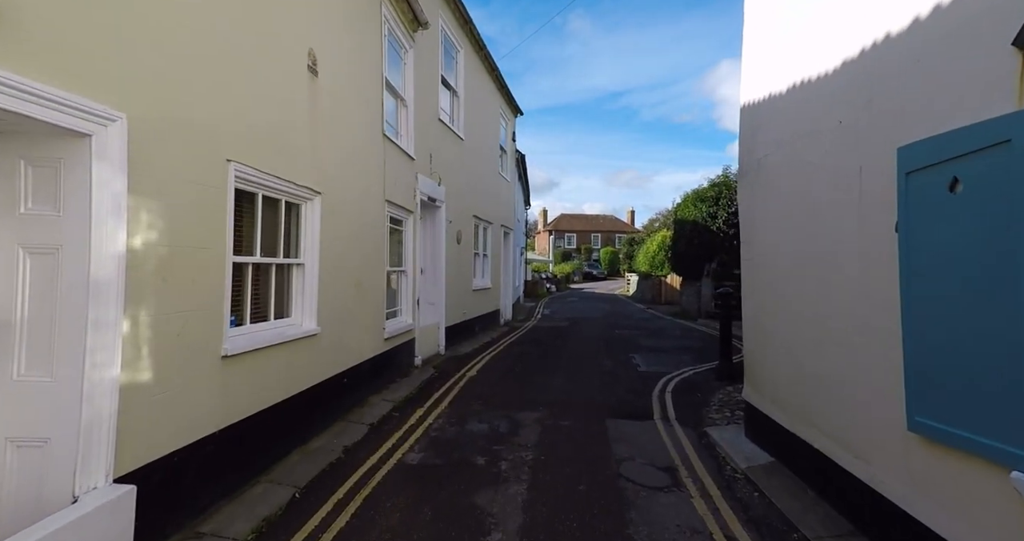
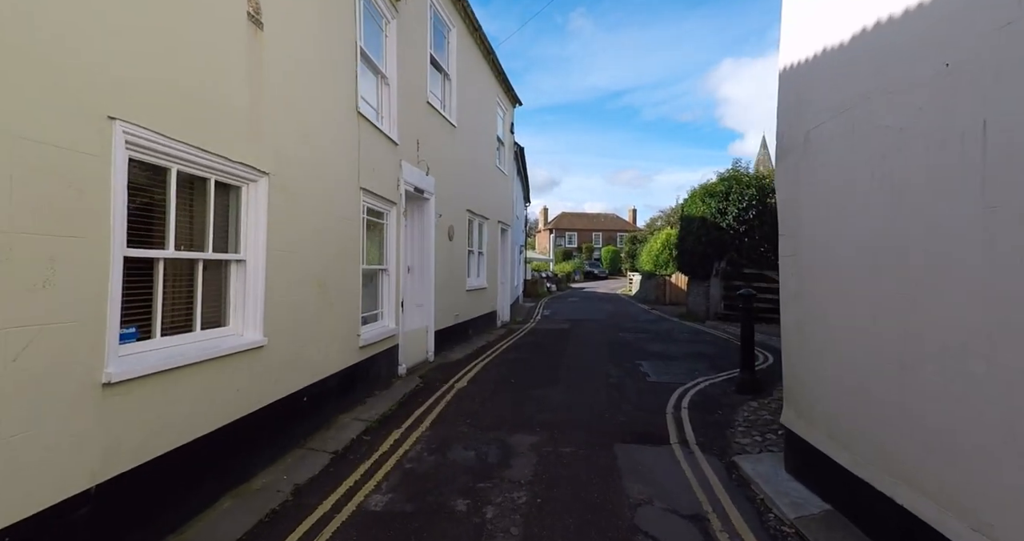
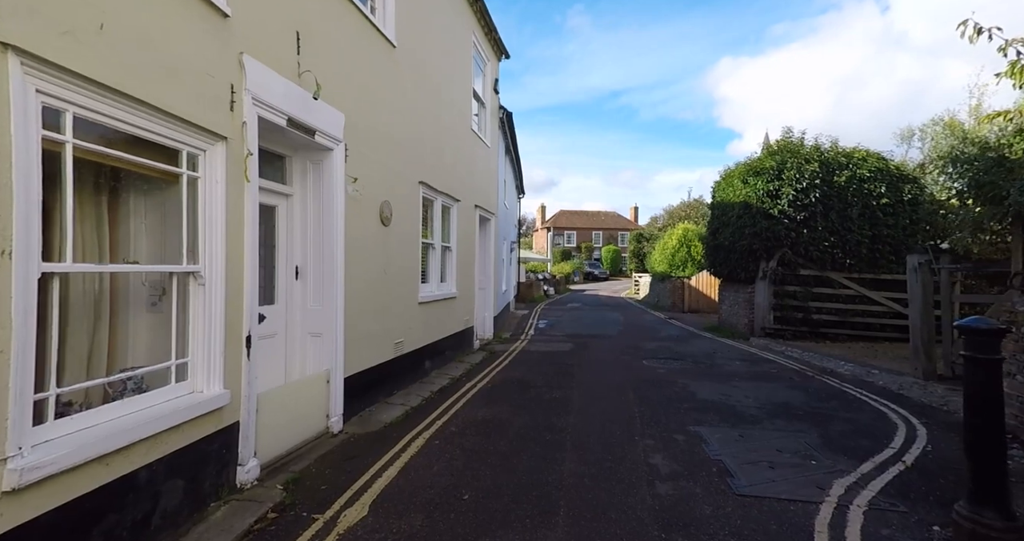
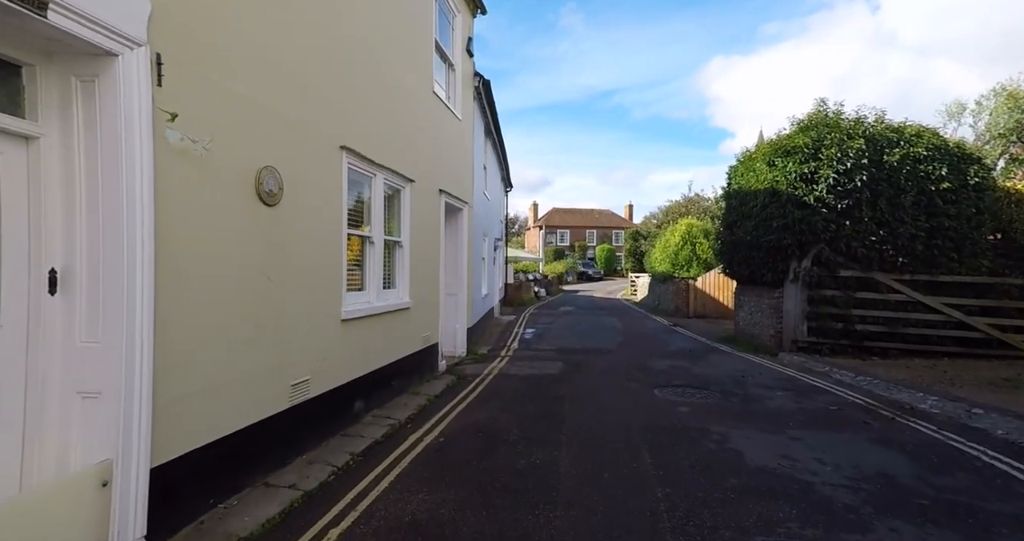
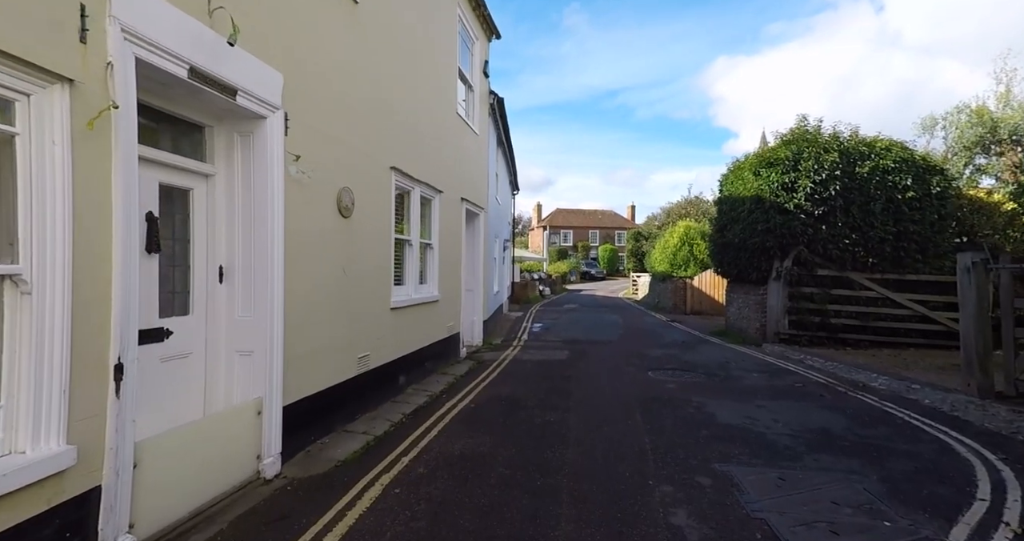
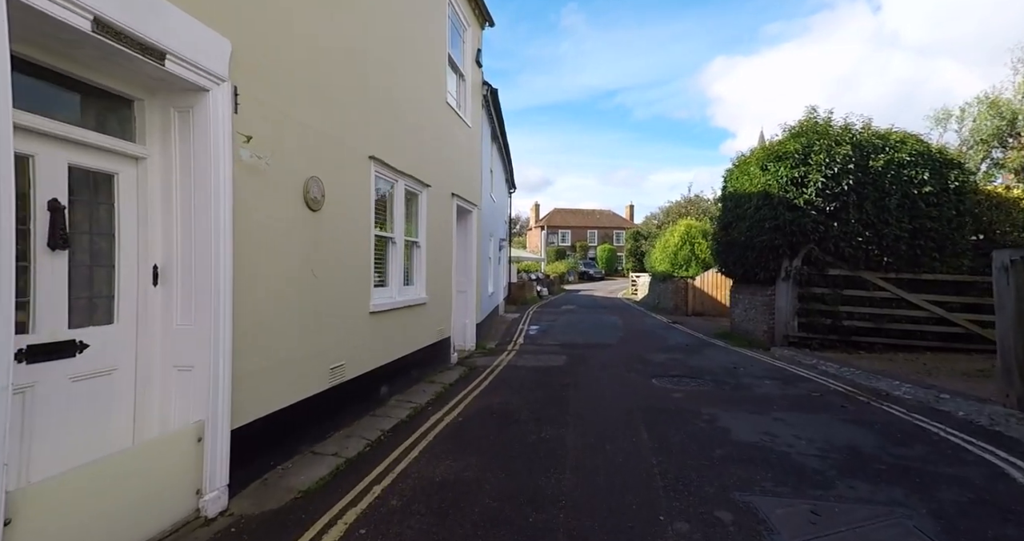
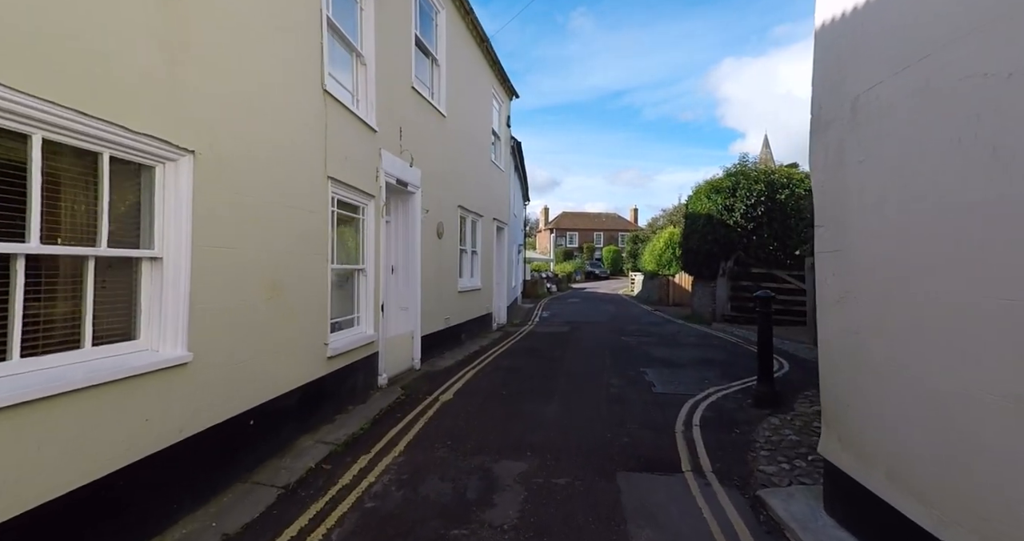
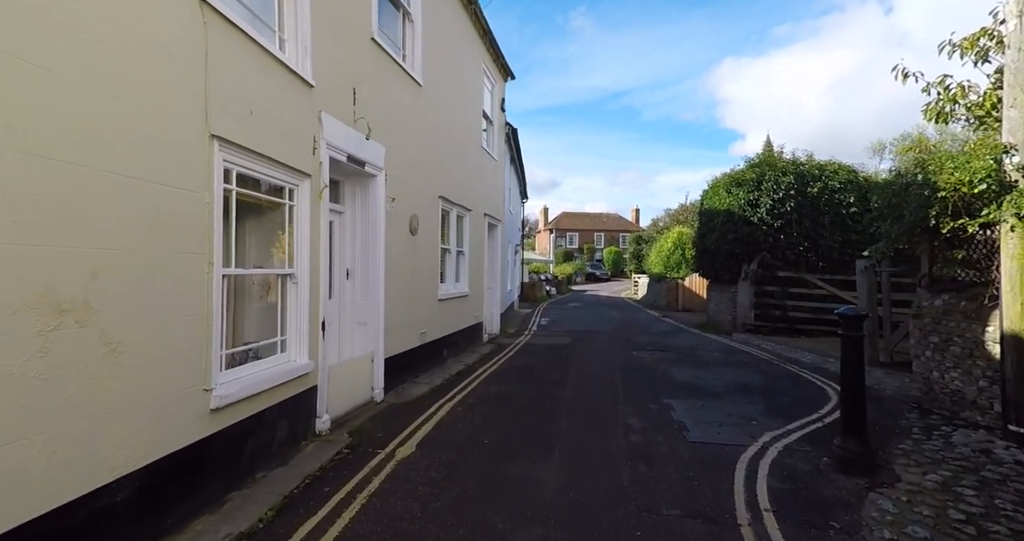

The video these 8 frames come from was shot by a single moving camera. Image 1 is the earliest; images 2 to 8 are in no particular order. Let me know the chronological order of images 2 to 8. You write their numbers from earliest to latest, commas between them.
2, 7, 8, 3, 5, 6, 4
